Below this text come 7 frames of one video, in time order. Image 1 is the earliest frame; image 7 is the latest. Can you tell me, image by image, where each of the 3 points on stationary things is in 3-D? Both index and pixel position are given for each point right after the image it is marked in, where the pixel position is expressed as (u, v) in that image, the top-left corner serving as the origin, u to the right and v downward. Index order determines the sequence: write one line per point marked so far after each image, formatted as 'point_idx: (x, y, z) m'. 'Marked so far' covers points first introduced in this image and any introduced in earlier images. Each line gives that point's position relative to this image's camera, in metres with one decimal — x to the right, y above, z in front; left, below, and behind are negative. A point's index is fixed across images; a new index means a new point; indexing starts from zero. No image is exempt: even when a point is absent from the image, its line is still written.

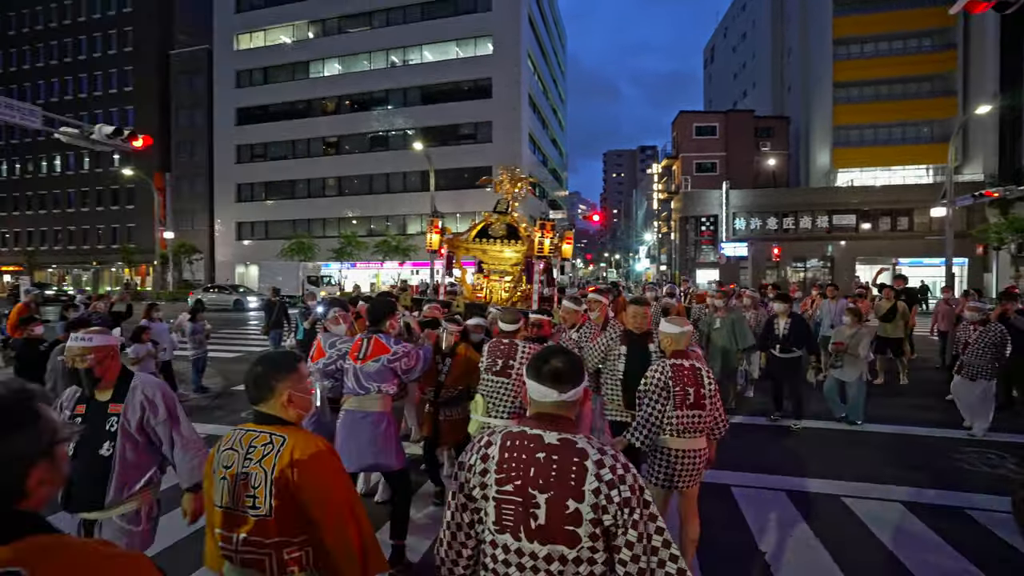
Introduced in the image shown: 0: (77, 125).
0: (-12.8, +4.8, +14.7) m
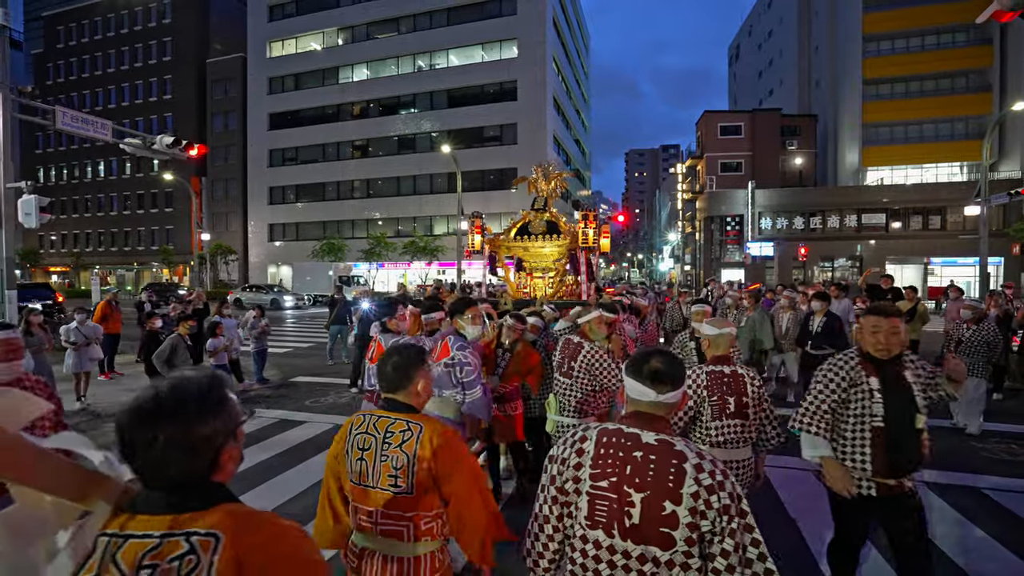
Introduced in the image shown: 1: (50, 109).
0: (-11.8, +4.8, +15.8) m
1: (-12.4, +4.8, +13.3) m
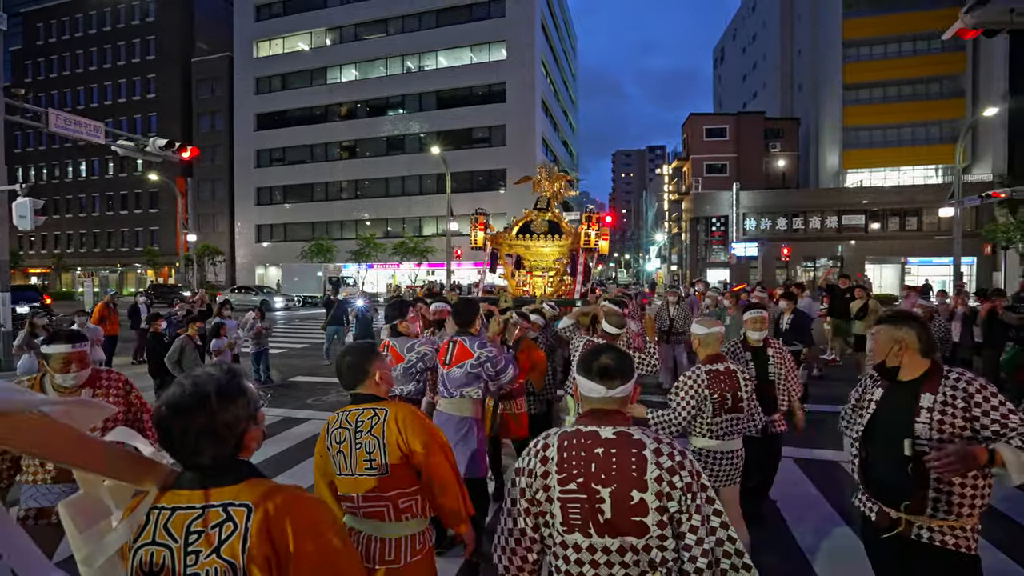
0: (-12.1, +4.8, +15.9) m
1: (-12.6, +4.7, +13.3) m
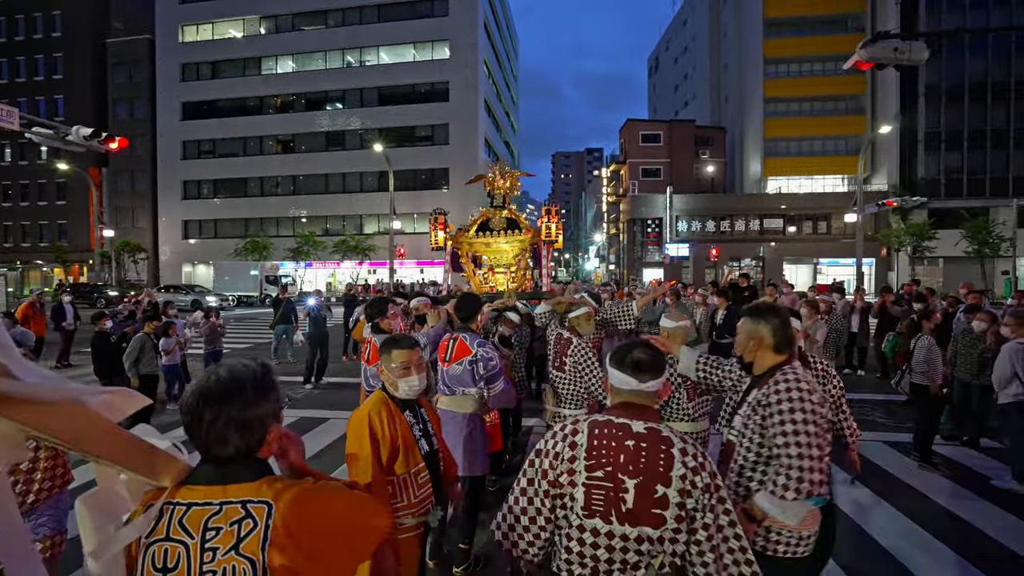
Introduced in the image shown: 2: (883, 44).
0: (-13.7, +4.8, +14.8) m
1: (-13.9, +4.8, +12.2) m
2: (+6.5, +4.3, +8.8) m
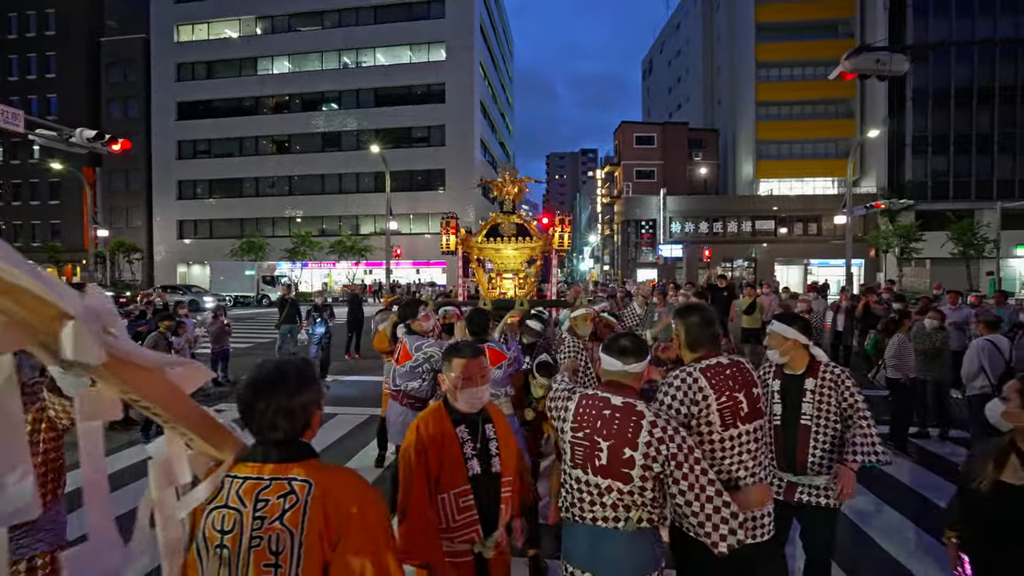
0: (-13.7, +4.8, +15.0) m
1: (-13.9, +4.8, +12.4) m
2: (+6.6, +4.3, +9.2) m
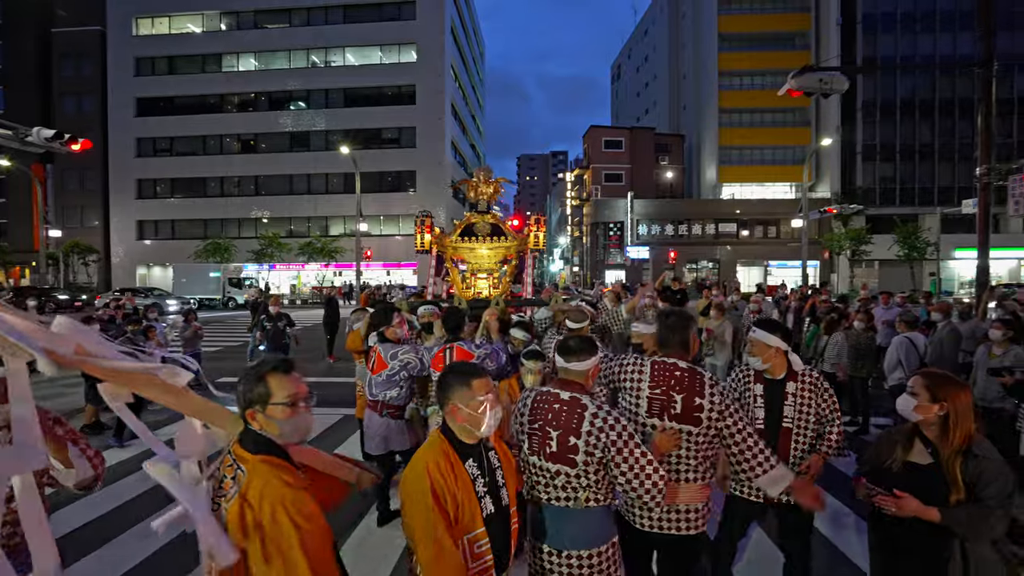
0: (-14.6, +4.7, +14.5) m
1: (-14.7, +4.7, +12.0) m
2: (+6.0, +4.3, +10.0) m
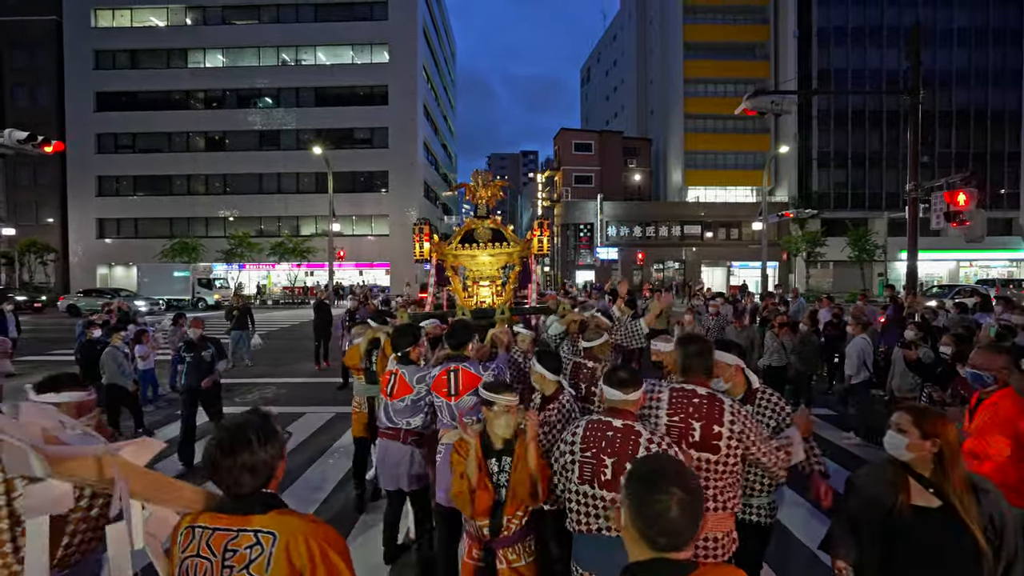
0: (-15.3, +4.6, +14.3) m
1: (-15.2, +4.6, +11.7) m
2: (+5.5, +4.2, +11.0) m
